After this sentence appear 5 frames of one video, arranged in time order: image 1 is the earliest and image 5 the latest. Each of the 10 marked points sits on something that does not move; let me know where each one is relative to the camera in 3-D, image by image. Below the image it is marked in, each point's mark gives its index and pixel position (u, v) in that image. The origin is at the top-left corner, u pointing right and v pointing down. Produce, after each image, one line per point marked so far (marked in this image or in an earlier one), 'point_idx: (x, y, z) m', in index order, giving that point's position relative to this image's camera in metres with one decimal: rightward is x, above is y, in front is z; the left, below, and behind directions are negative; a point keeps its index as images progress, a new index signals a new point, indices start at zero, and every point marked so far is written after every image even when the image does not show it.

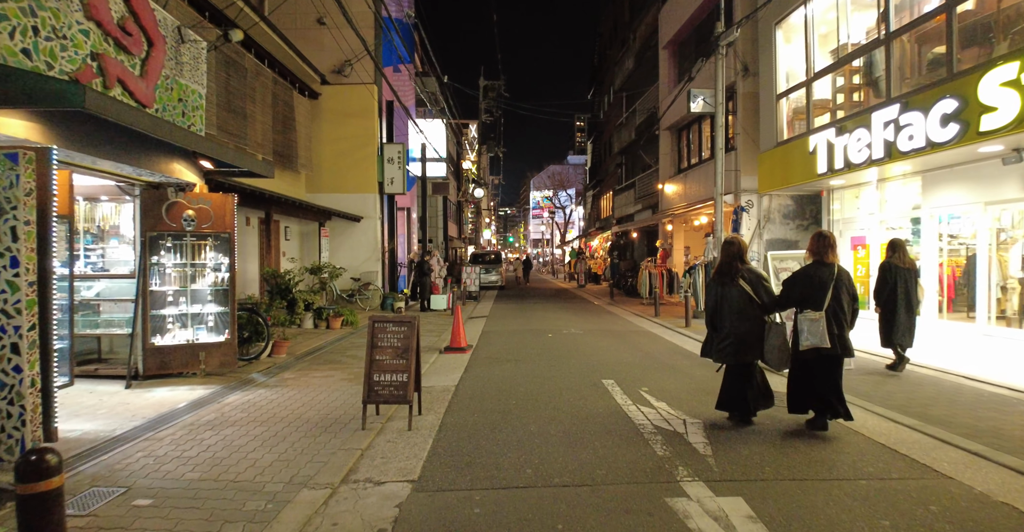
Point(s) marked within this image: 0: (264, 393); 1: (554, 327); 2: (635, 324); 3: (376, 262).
0: (-3.1, -1.6, +7.4) m
1: (+0.9, -1.4, +13.5) m
2: (+3.0, -1.4, +14.7) m
3: (-4.1, +0.1, +17.5) m
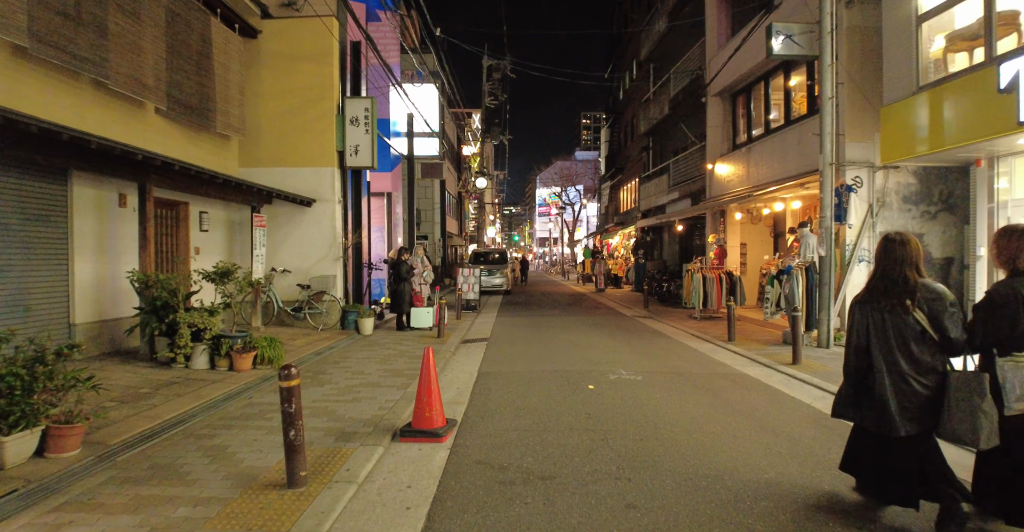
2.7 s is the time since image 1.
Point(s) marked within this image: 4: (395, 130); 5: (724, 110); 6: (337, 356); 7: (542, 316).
0: (-3.0, -1.7, +2.6) m
1: (+1.1, -1.4, +8.6) m
2: (+3.2, -1.5, +9.7) m
3: (-3.8, +0.1, +12.7) m
4: (-3.8, +4.4, +19.3) m
5: (+6.7, +4.9, +18.7) m
6: (-2.9, -1.5, +9.7) m
7: (+0.8, -1.4, +16.2) m
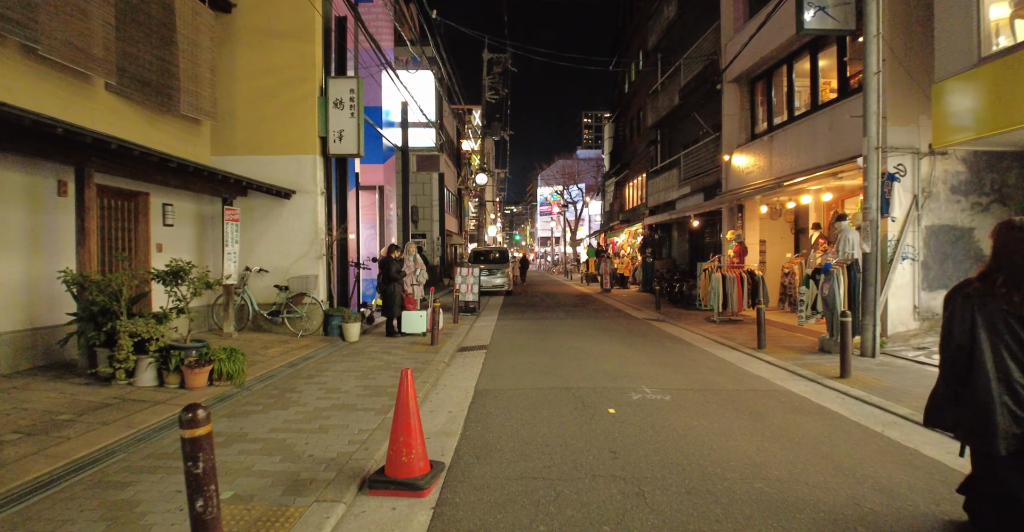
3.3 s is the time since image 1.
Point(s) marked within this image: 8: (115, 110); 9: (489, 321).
0: (-2.9, -1.6, +1.3) m
1: (+1.2, -1.4, +7.3) m
2: (+3.3, -1.5, +8.5) m
3: (-3.8, +0.1, +11.4) m
4: (-3.7, +4.4, +18.0) m
5: (+6.7, +5.0, +17.4) m
6: (-2.8, -1.5, +8.4) m
7: (+0.9, -1.3, +15.0) m
8: (-6.0, +2.4, +8.9) m
9: (-0.6, -1.4, +14.7) m
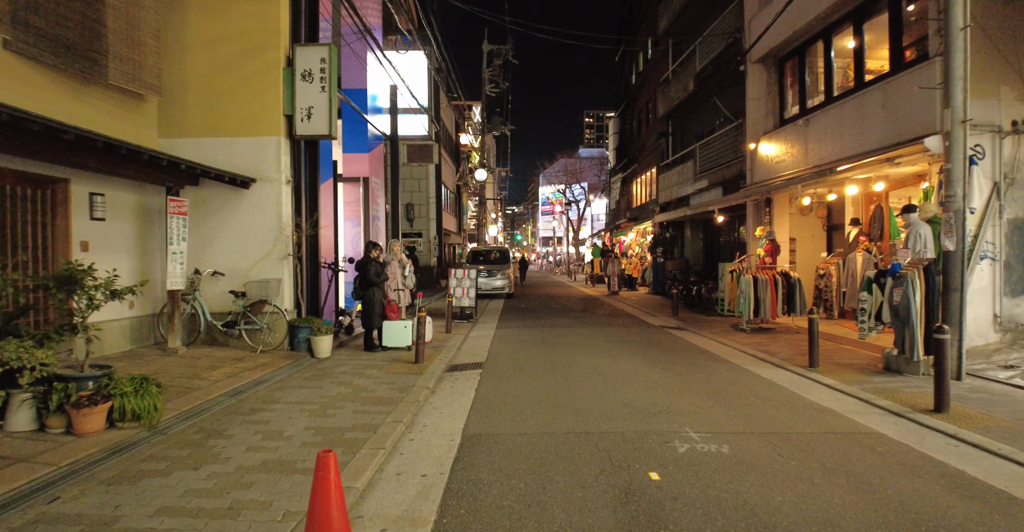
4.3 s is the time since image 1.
0: (-3.0, -1.7, -0.5) m
1: (+1.2, -1.4, +5.5) m
2: (+3.3, -1.5, +6.7) m
3: (-3.8, +0.1, +9.6) m
4: (-3.7, +4.4, +16.3) m
5: (+6.8, +4.9, +15.6) m
6: (-2.8, -1.5, +6.7) m
7: (+0.9, -1.4, +13.2) m
8: (-6.0, +2.3, +7.2) m
9: (-0.5, -1.4, +13.0) m
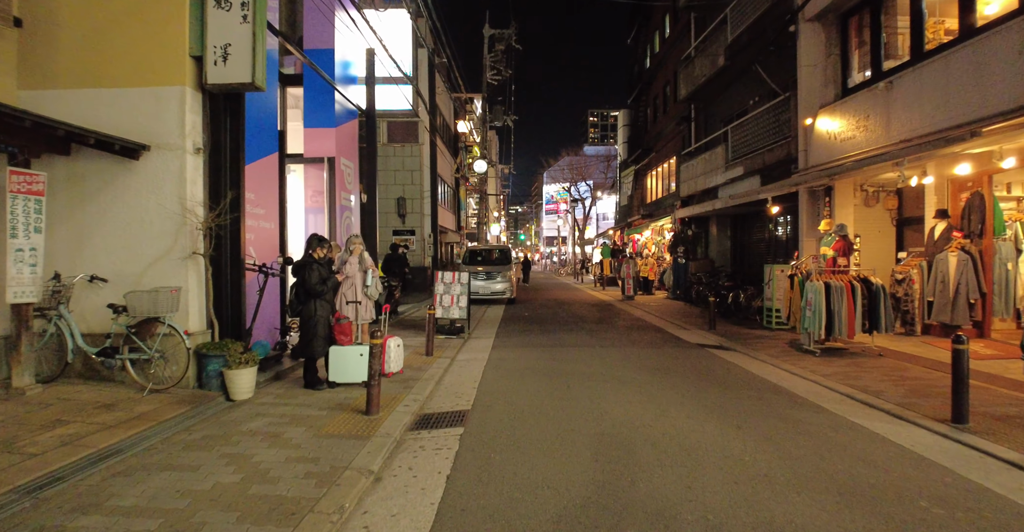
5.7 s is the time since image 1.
0: (-3.0, -1.7, -3.3) m
1: (+1.1, -1.5, +2.7) m
2: (+3.3, -1.5, +3.9) m
3: (-3.8, 0.0, +6.8) m
4: (-3.7, +4.4, +13.5) m
5: (+6.8, +4.9, +12.8) m
6: (-2.9, -1.5, +3.9) m
7: (+0.9, -1.4, +10.4) m
8: (-6.0, +2.3, +4.4) m
9: (-0.5, -1.4, +10.2) m
